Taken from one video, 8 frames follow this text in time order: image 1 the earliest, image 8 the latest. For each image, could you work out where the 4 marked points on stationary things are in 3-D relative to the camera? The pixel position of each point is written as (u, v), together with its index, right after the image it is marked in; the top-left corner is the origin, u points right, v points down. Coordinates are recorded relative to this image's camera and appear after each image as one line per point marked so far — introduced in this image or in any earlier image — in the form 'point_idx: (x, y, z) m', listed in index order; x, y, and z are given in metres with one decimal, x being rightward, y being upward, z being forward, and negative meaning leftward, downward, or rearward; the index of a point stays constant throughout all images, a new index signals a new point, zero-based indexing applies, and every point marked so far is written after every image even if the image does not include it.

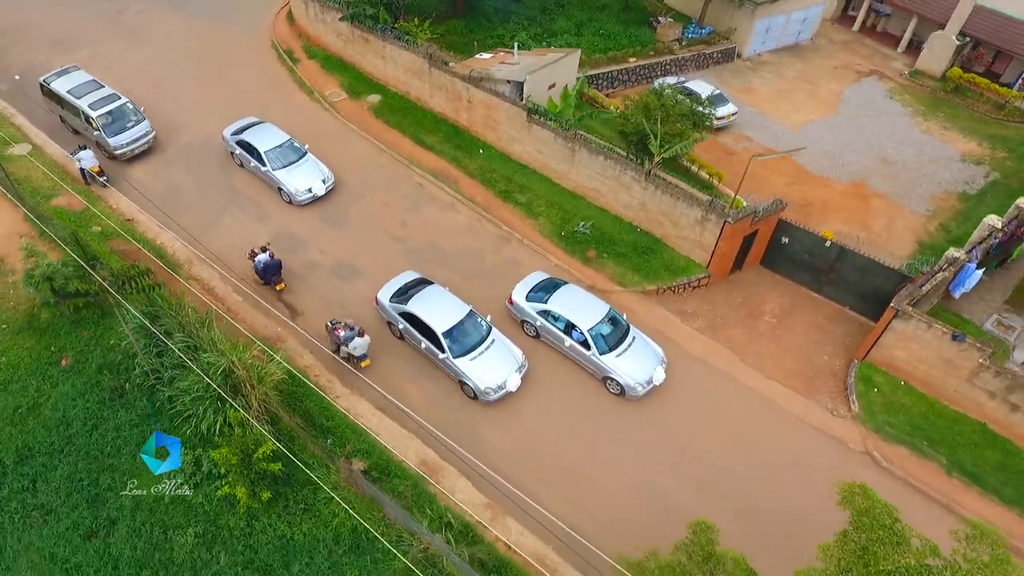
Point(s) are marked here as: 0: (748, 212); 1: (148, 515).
0: (+6.1, +2.0, +16.0) m
1: (-6.3, -3.9, +10.5) m
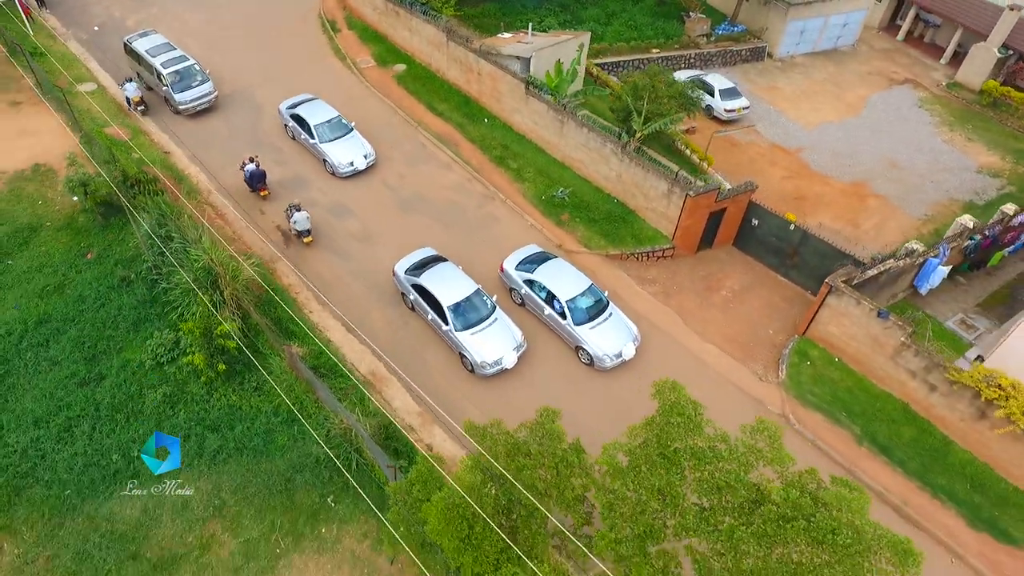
0: (+5.4, +2.8, +16.9) m
1: (-7.9, -1.8, +12.6) m
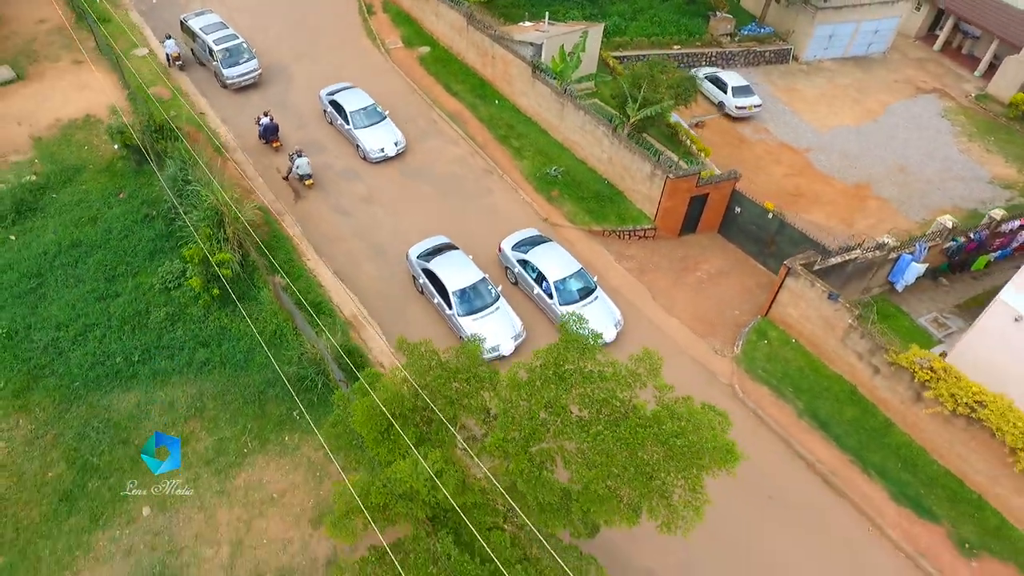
0: (+5.1, +3.4, +17.8) m
1: (-8.8, -0.2, +14.5) m
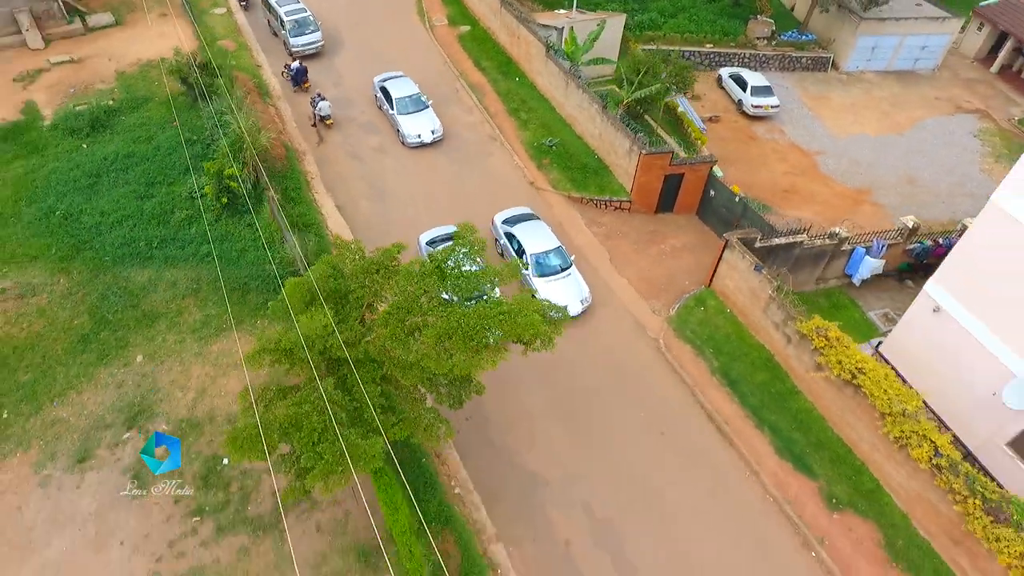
0: (+4.7, +4.3, +19.2) m
1: (-9.8, +2.5, +17.6) m
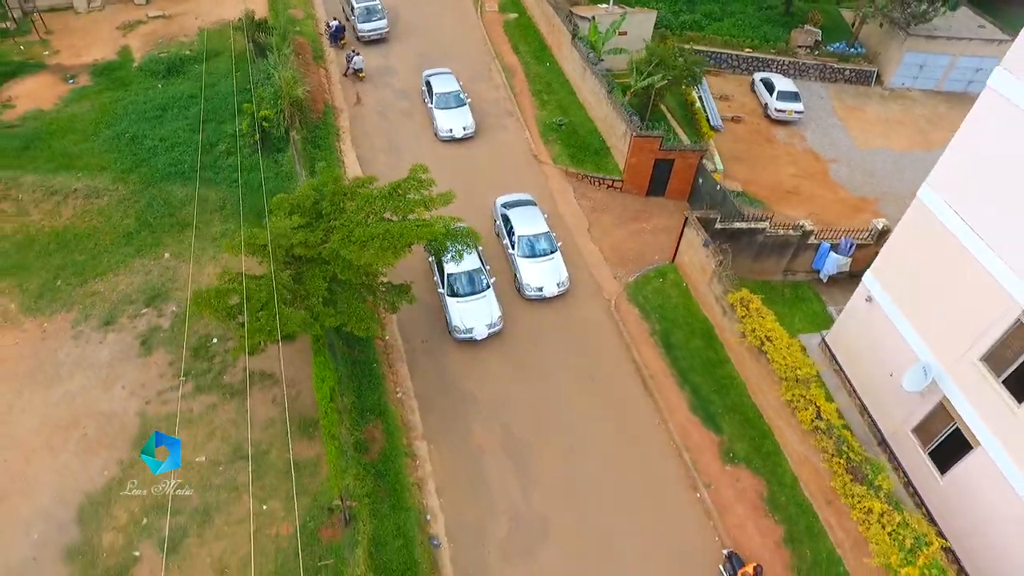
0: (+4.8, +5.2, +20.6) m
1: (-10.0, +5.2, +20.7) m
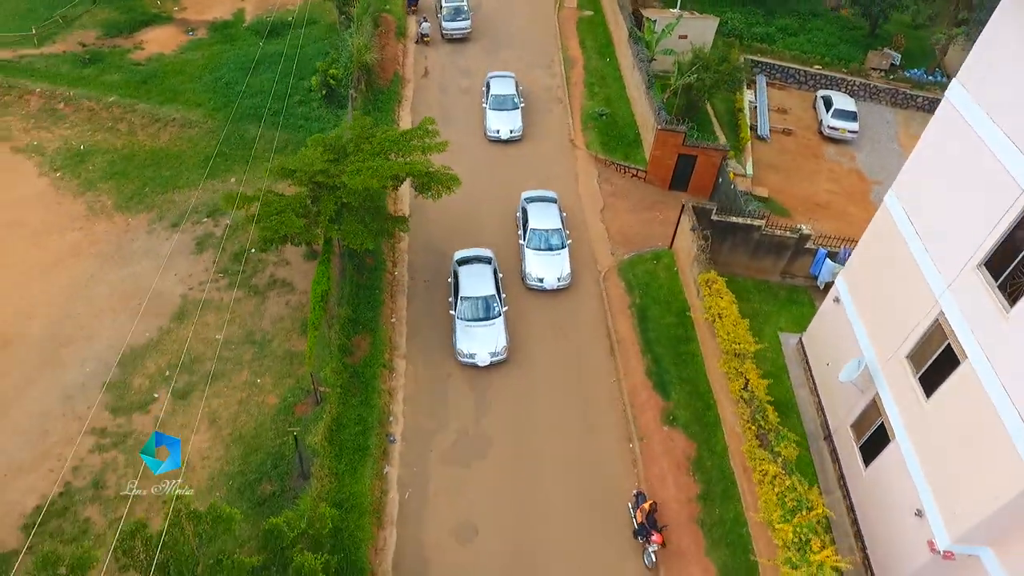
0: (+5.9, +5.6, +21.8) m
1: (-8.5, +7.9, +24.0) m
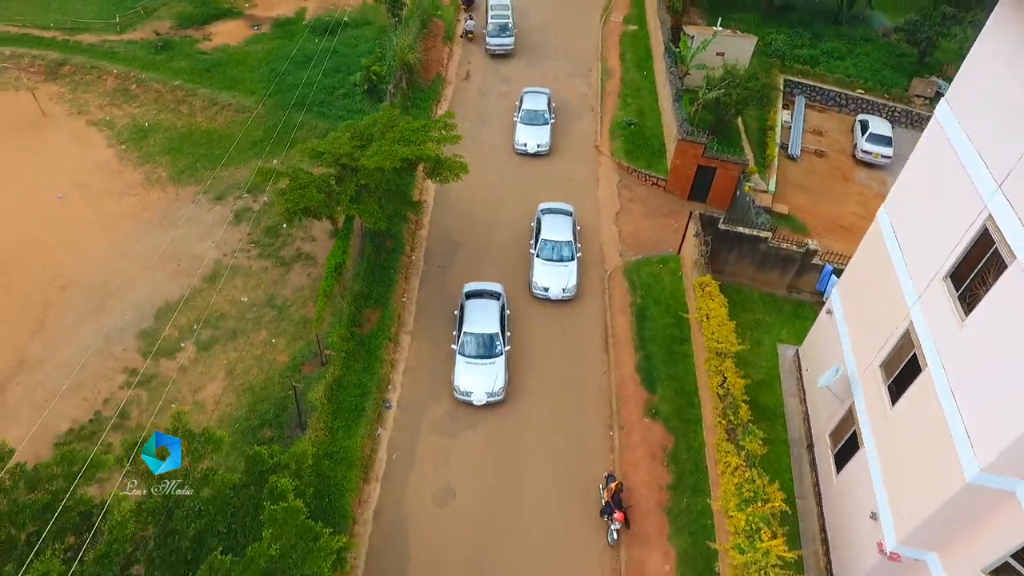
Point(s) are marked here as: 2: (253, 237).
0: (+6.8, +5.4, +22.3) m
1: (-7.2, +8.7, +25.8) m
2: (-8.3, +1.6, +19.6) m
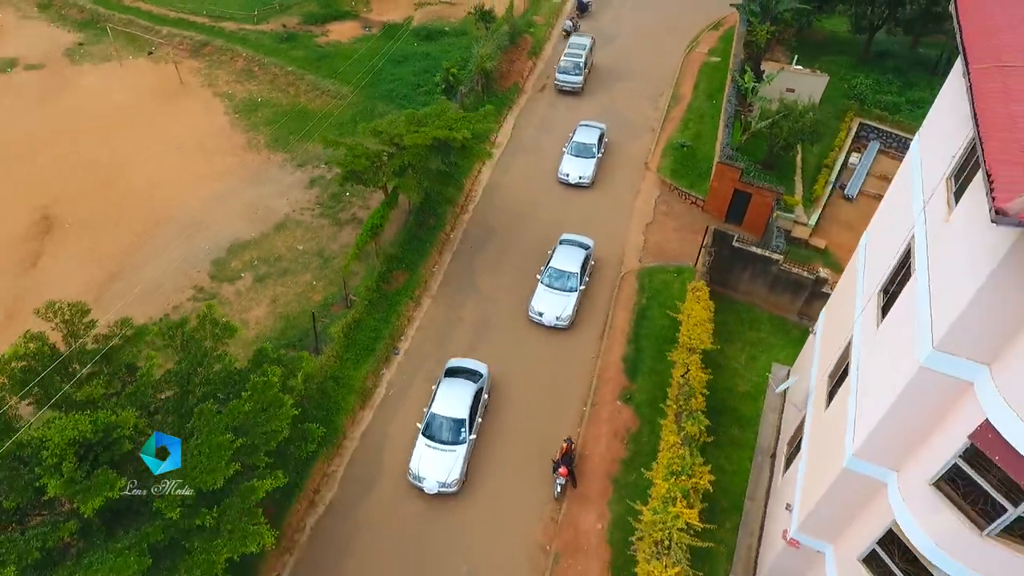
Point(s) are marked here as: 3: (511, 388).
0: (+8.5, +4.7, +23.3) m
1: (-4.1, +9.8, +29.0) m
2: (-7.2, +3.3, +22.9) m
3: (0.0, -3.0, +18.1) m
